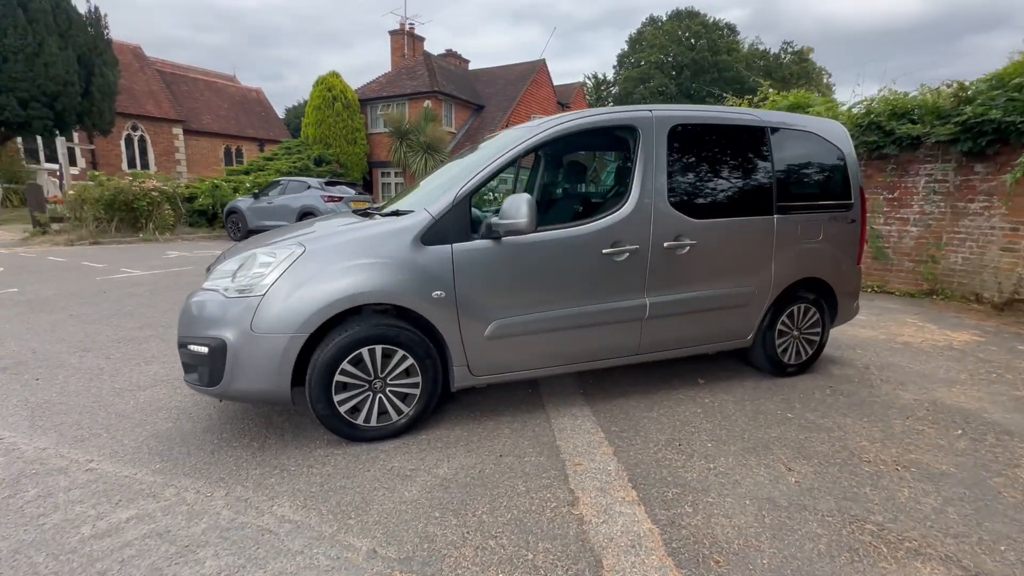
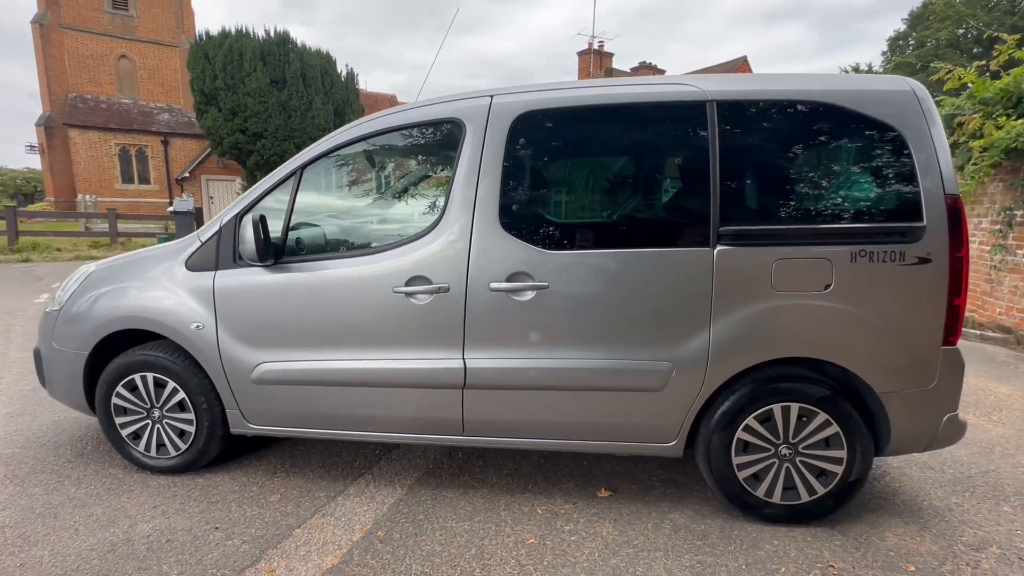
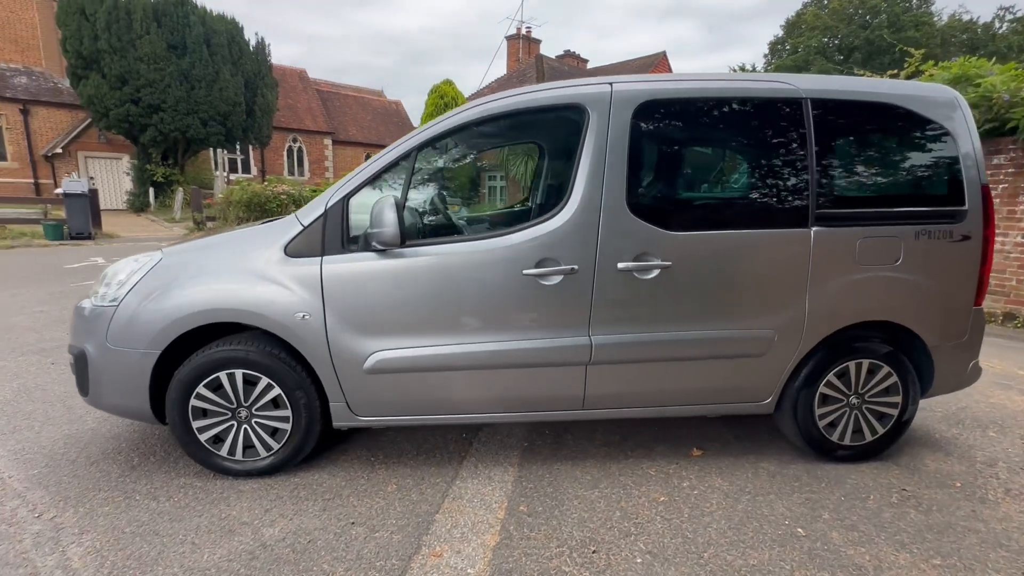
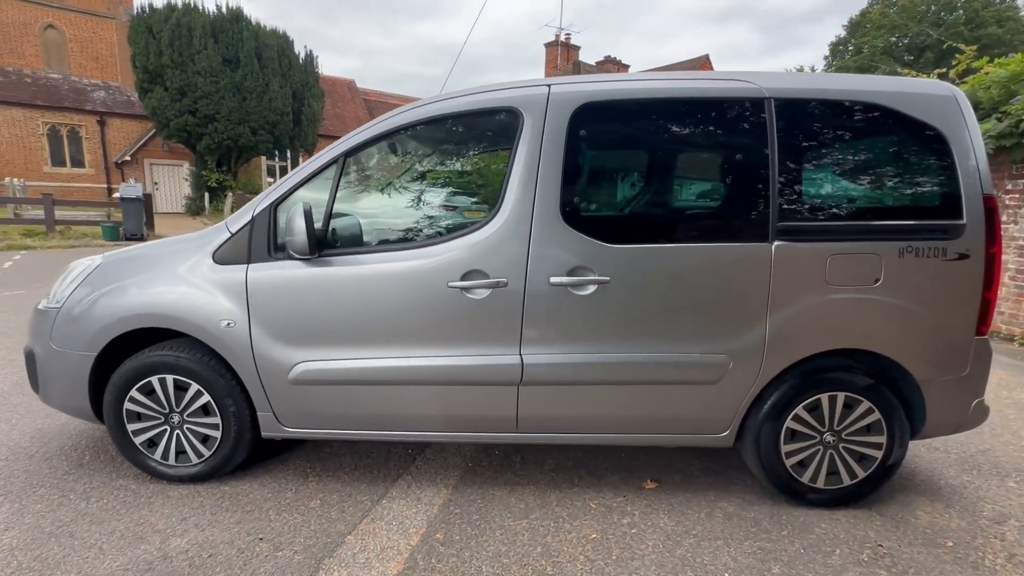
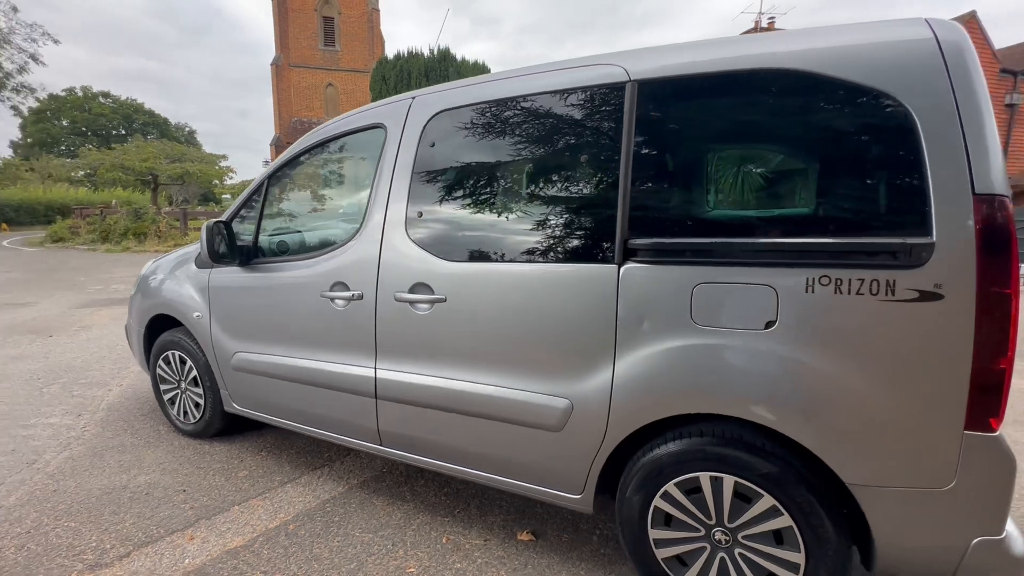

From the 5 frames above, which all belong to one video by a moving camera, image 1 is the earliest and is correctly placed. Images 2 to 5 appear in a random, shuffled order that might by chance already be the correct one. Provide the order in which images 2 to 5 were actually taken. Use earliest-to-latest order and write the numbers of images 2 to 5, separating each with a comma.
3, 4, 2, 5
